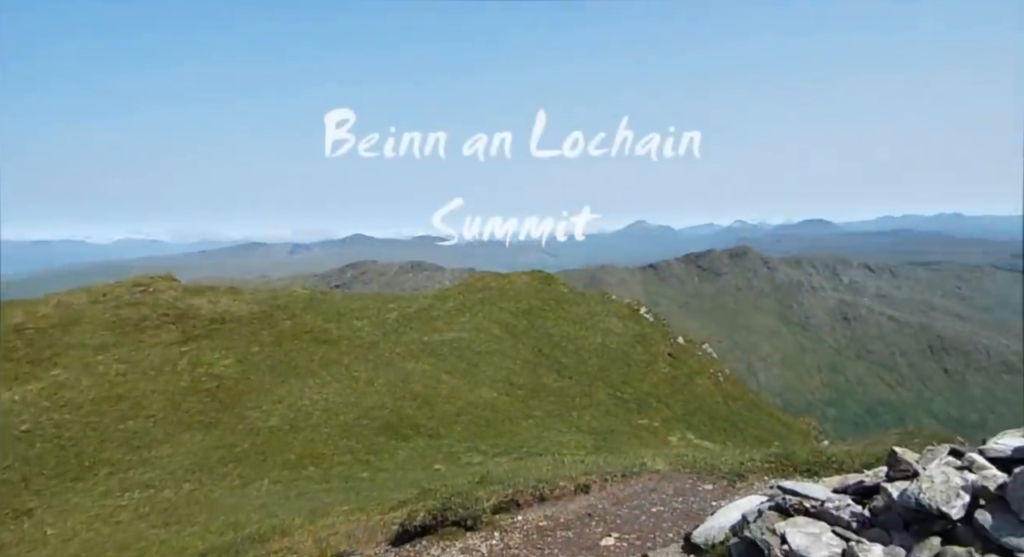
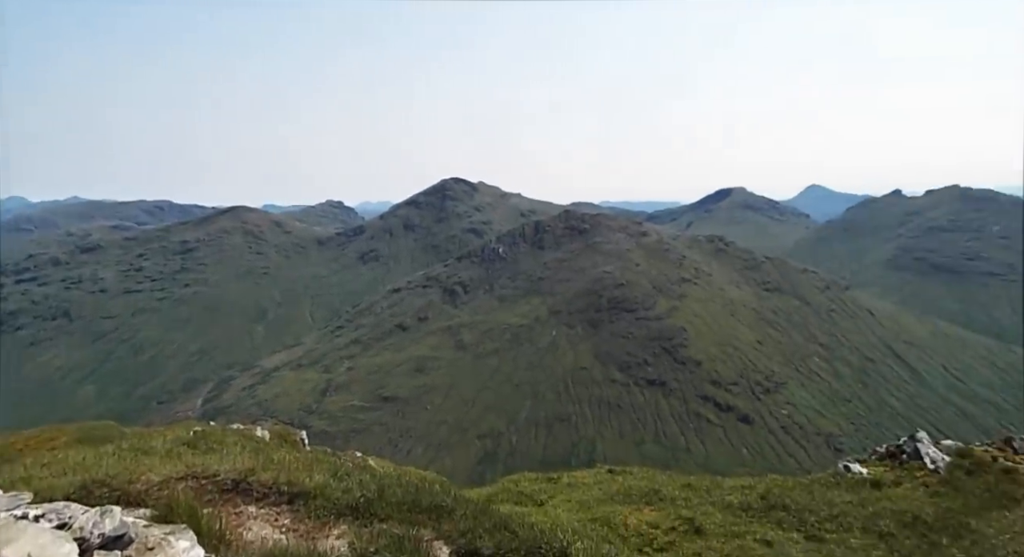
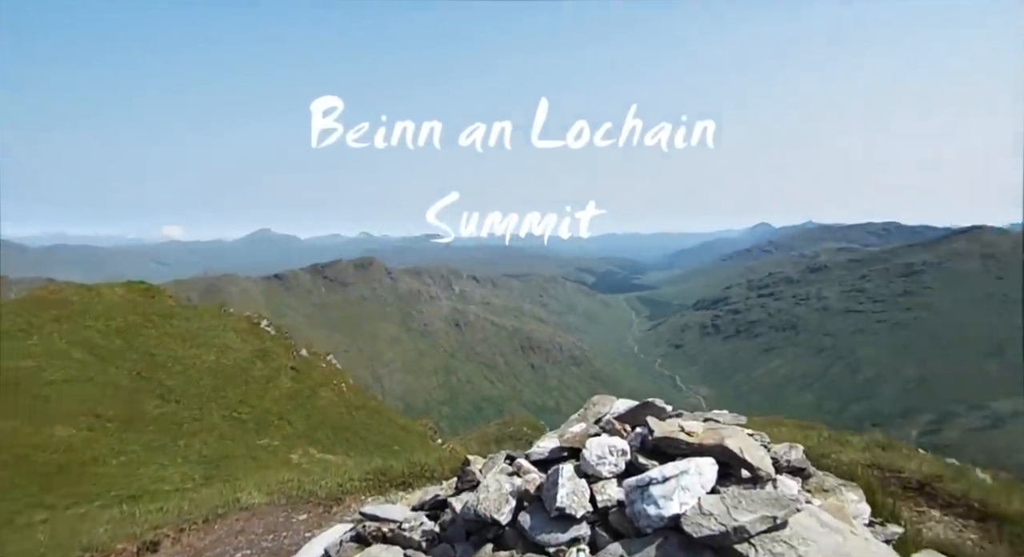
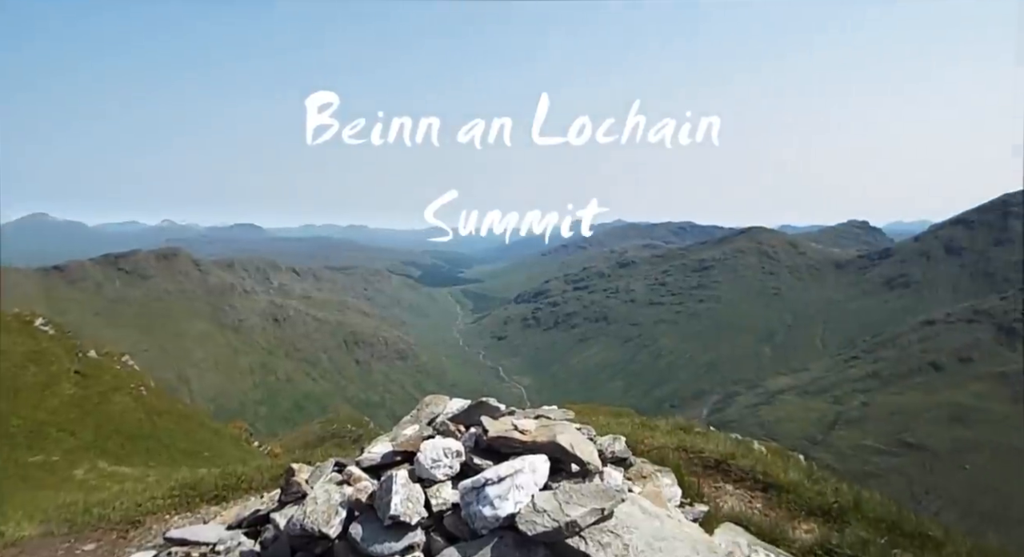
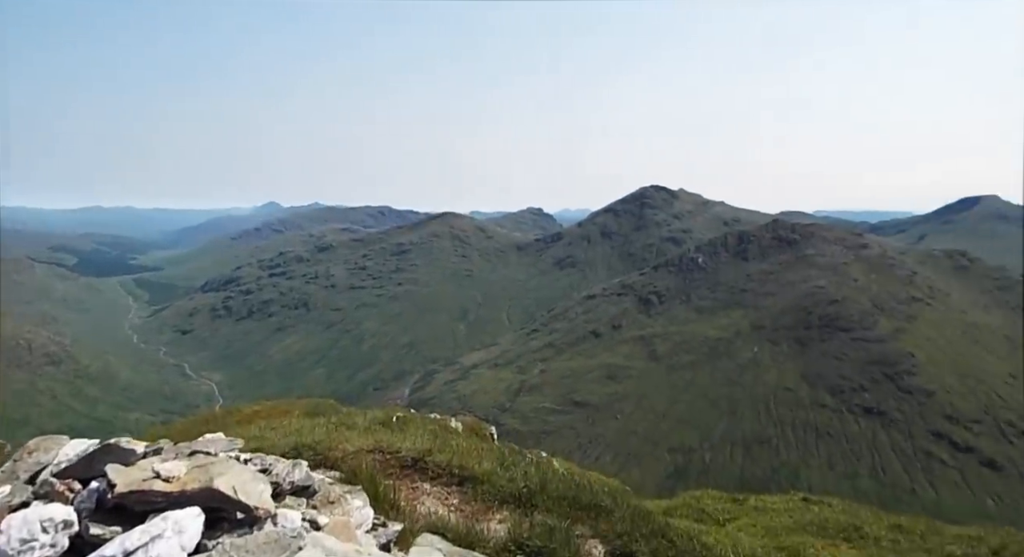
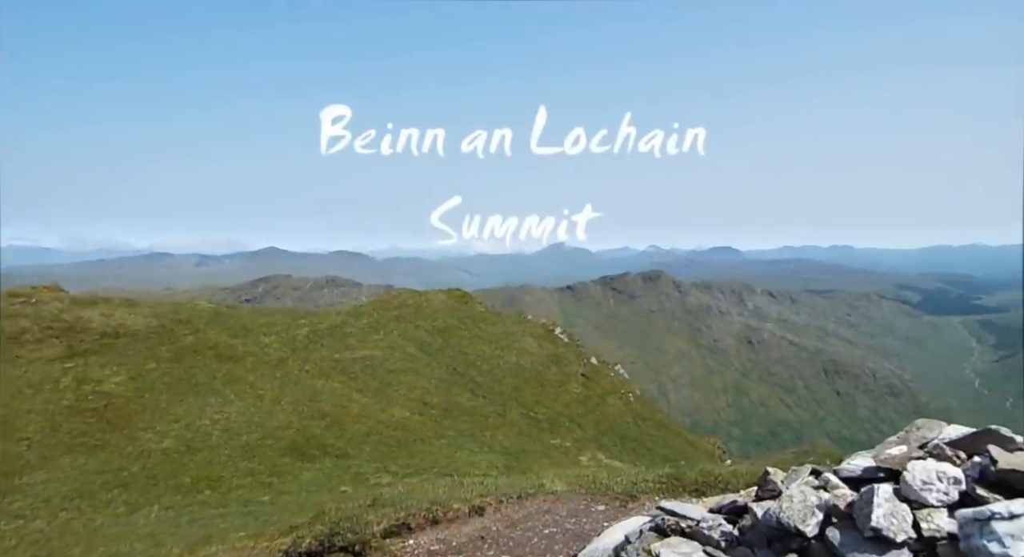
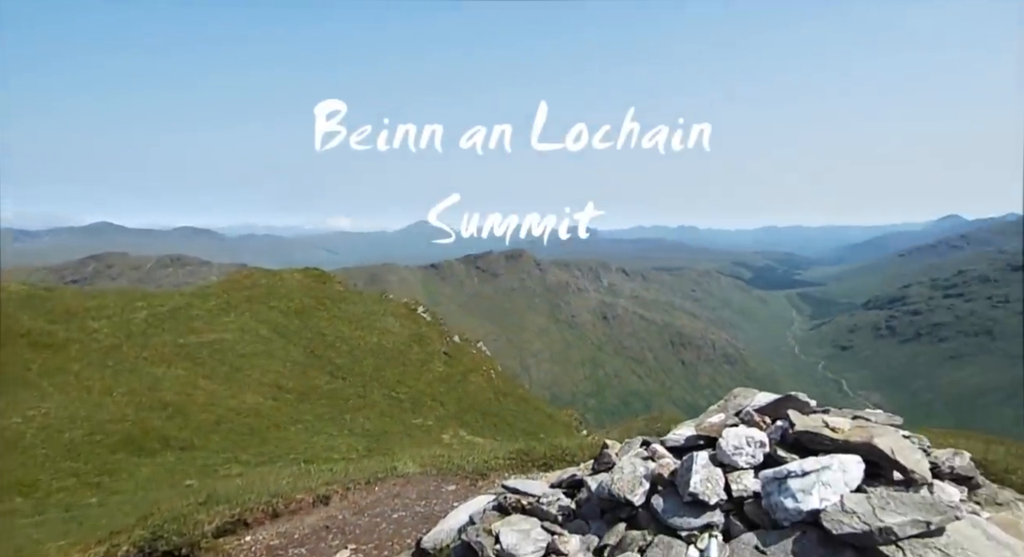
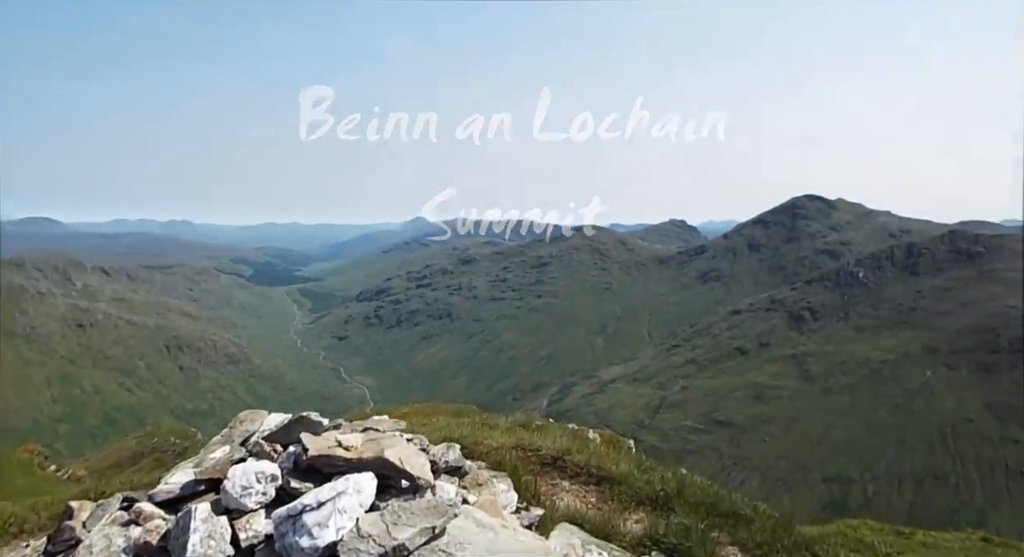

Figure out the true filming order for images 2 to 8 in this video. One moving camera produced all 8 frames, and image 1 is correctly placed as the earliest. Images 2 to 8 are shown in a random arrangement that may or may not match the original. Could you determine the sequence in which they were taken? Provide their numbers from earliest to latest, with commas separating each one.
6, 7, 3, 4, 8, 5, 2
